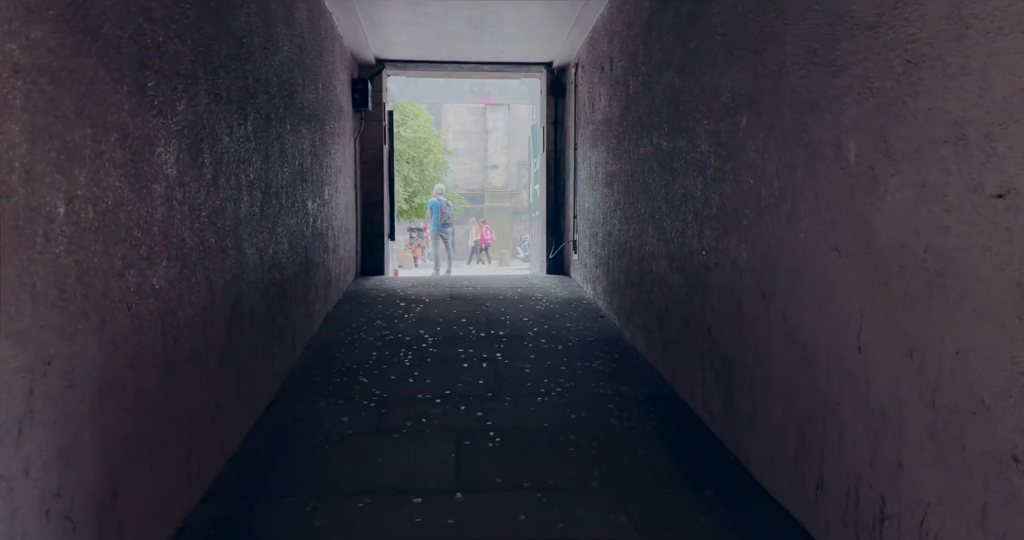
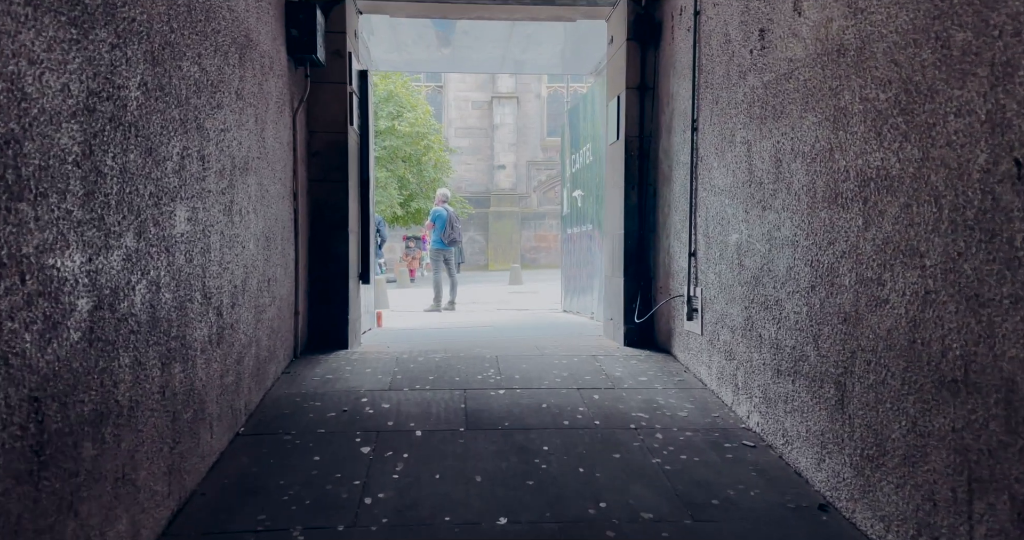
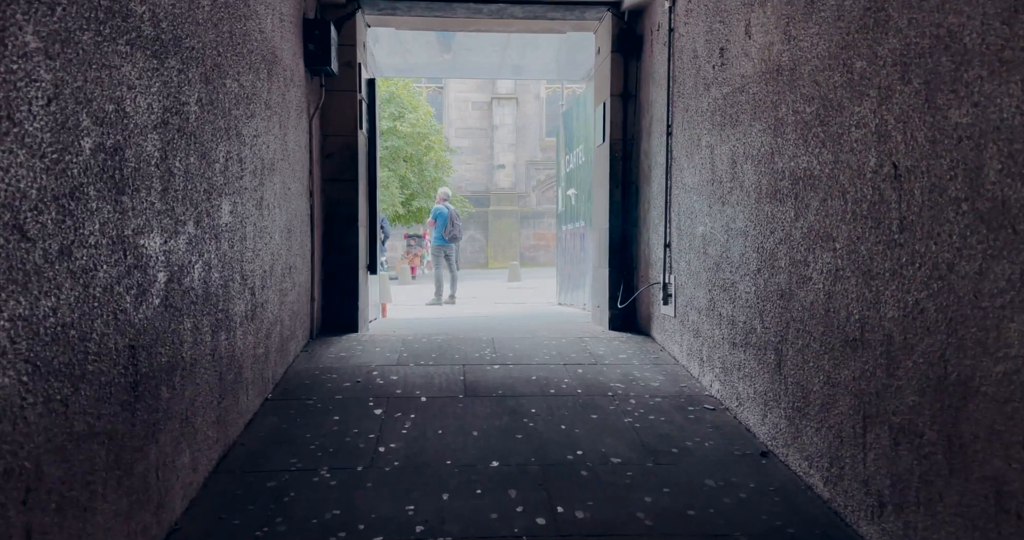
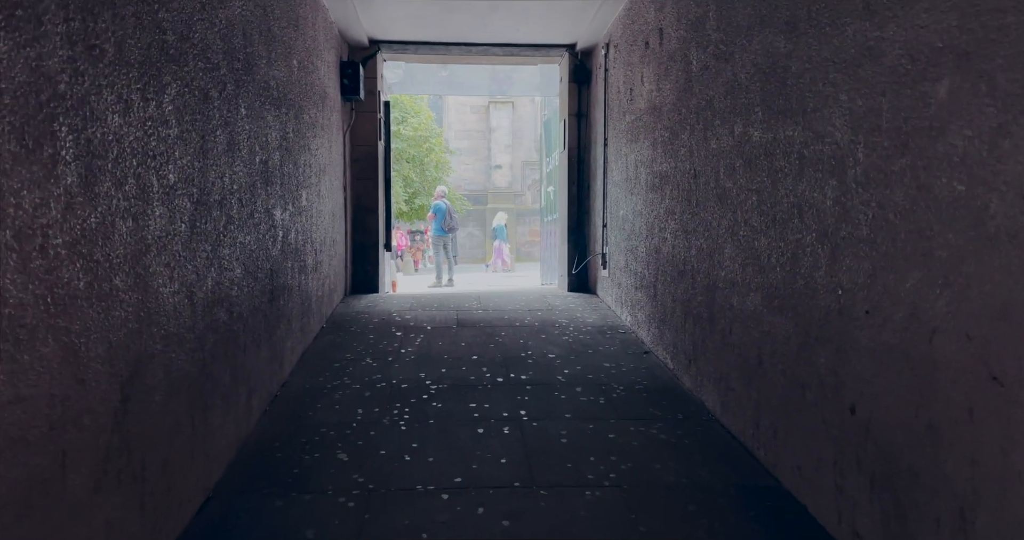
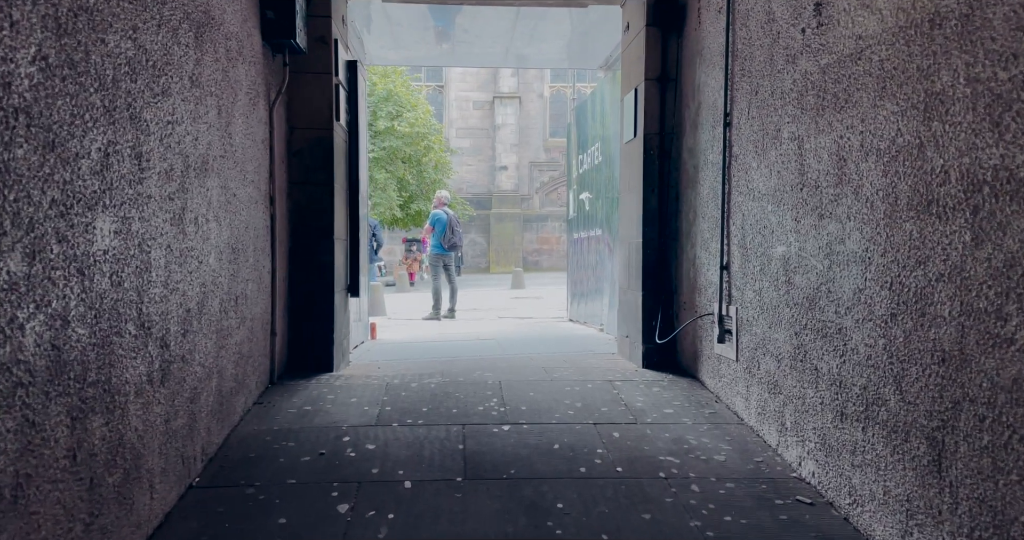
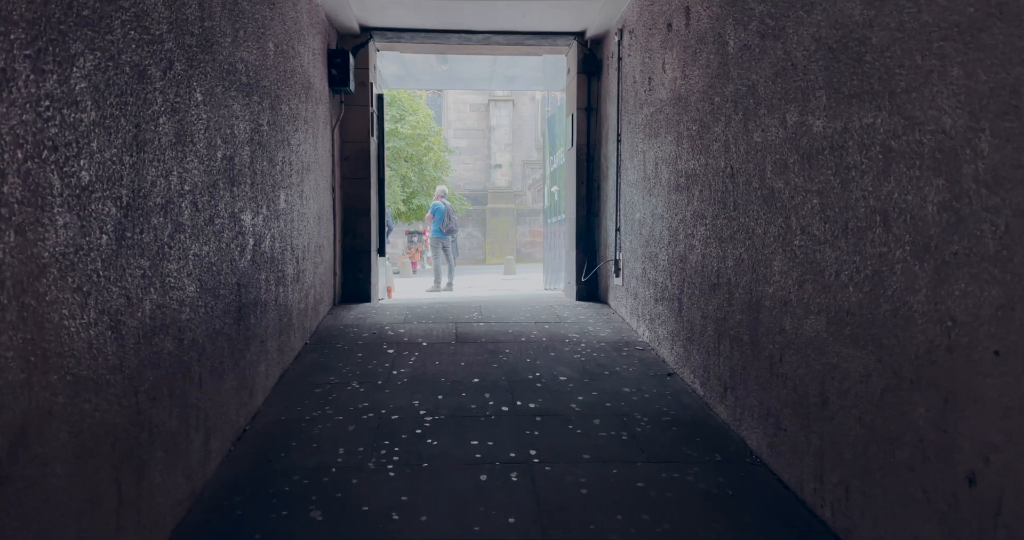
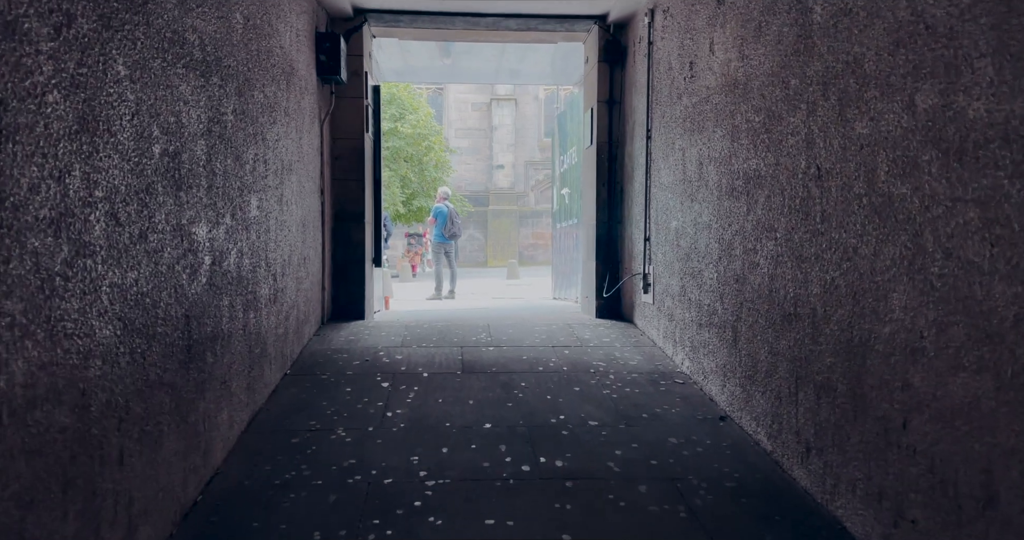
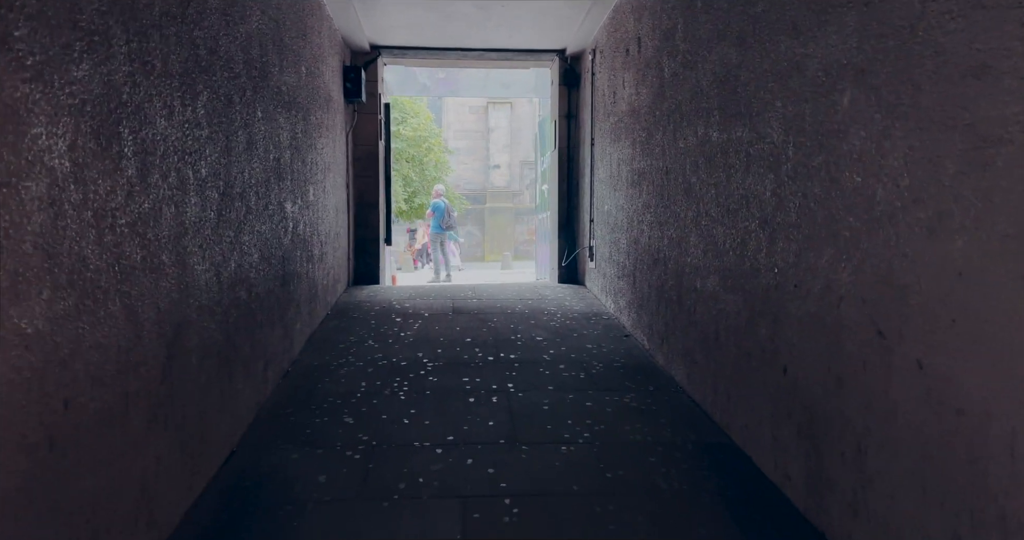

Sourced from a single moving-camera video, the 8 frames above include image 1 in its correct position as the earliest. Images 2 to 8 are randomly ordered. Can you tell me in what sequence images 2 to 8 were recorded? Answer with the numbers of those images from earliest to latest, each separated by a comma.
8, 4, 6, 7, 3, 2, 5
